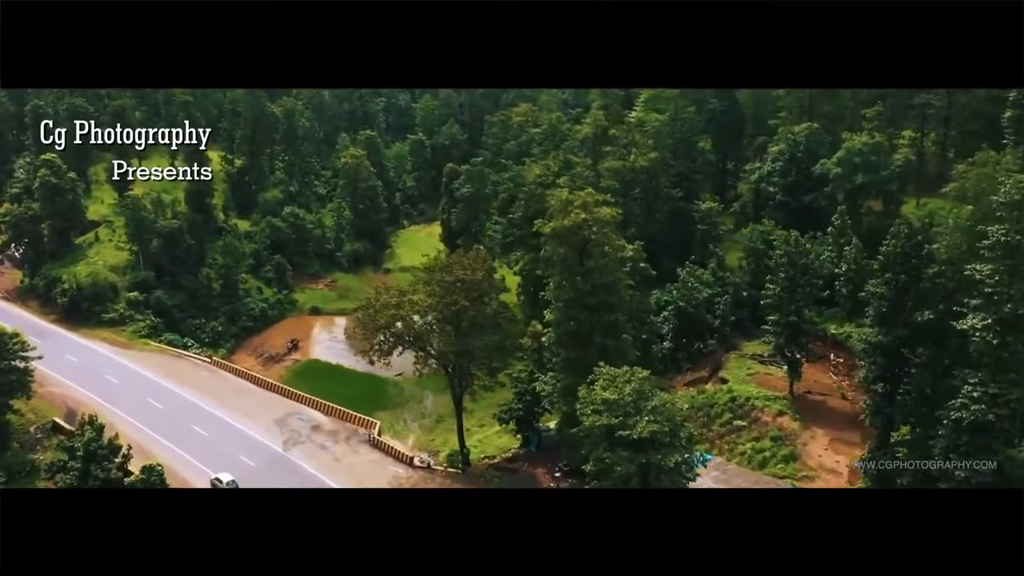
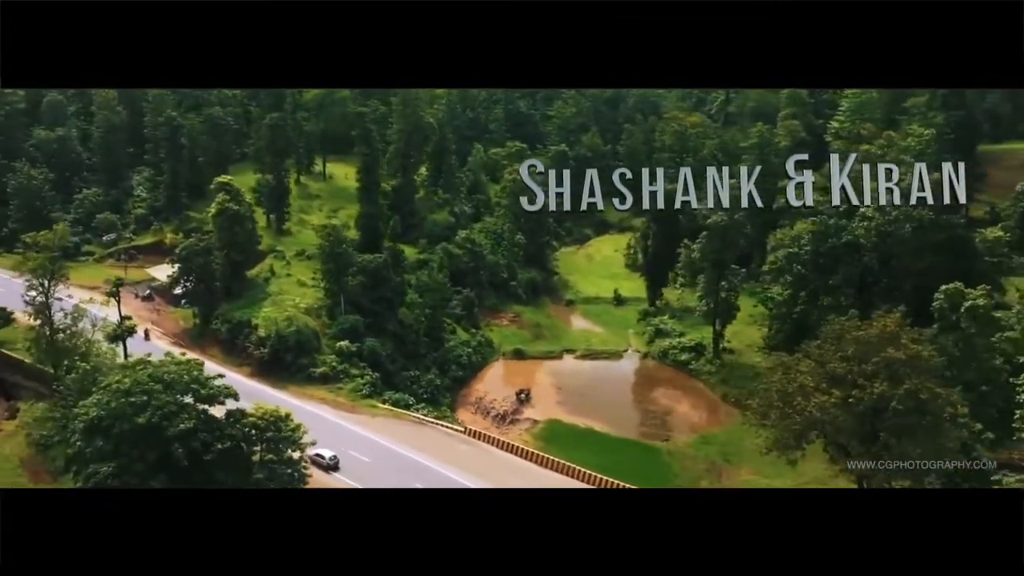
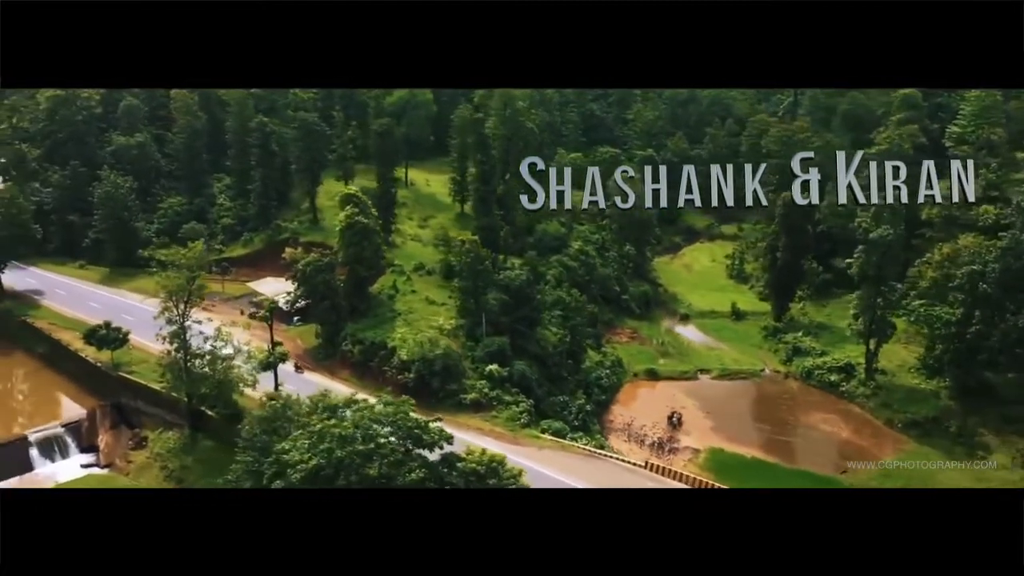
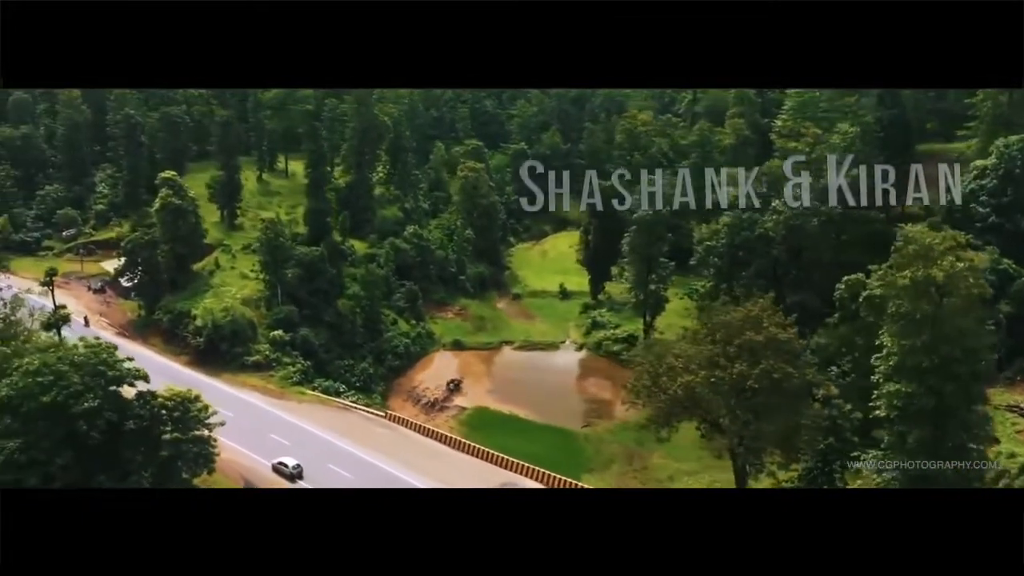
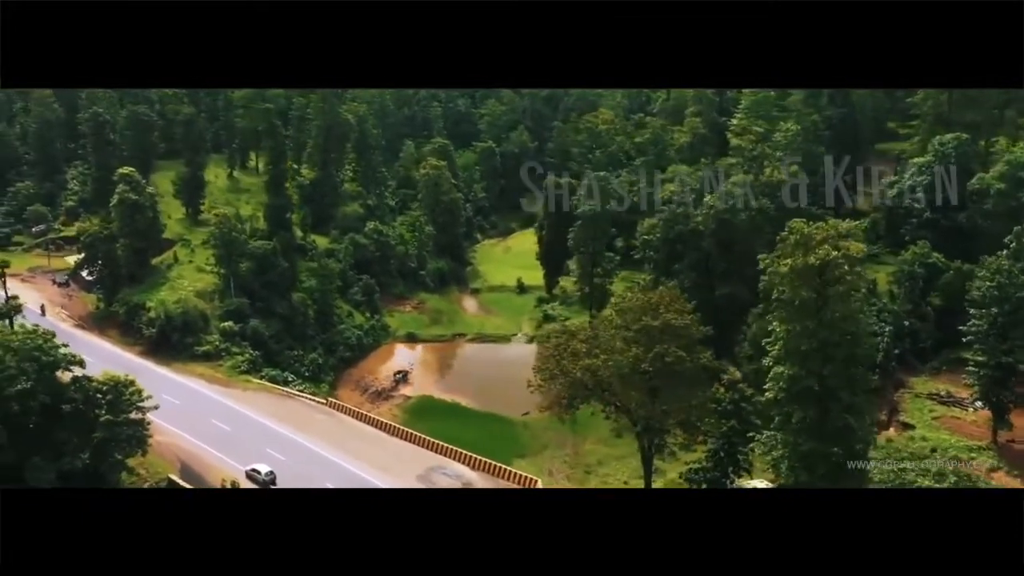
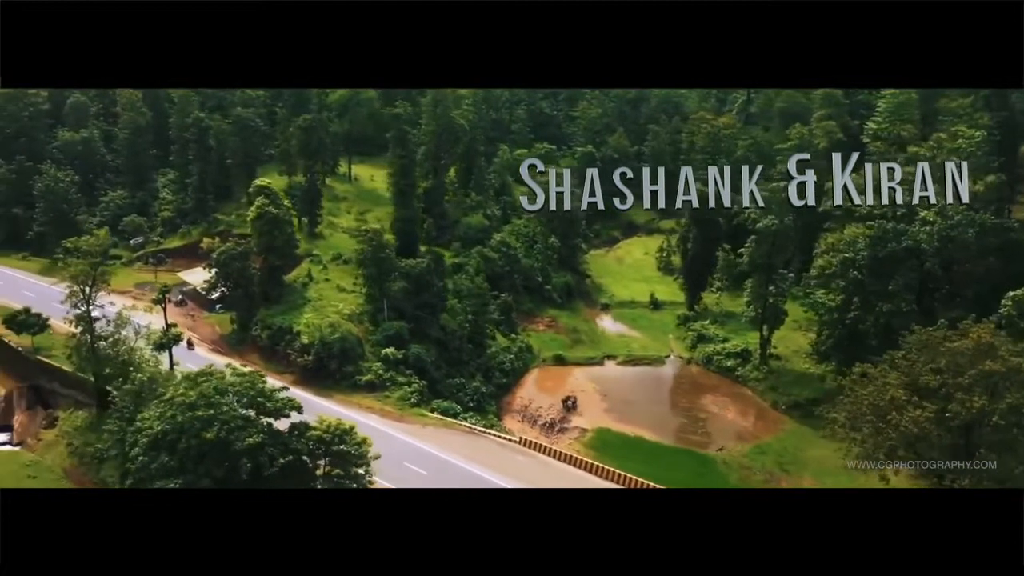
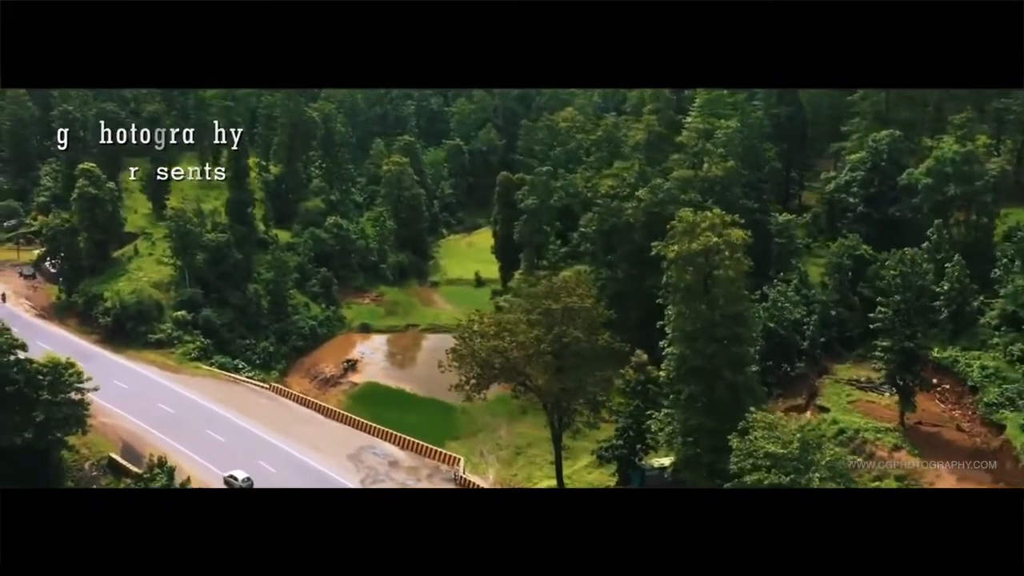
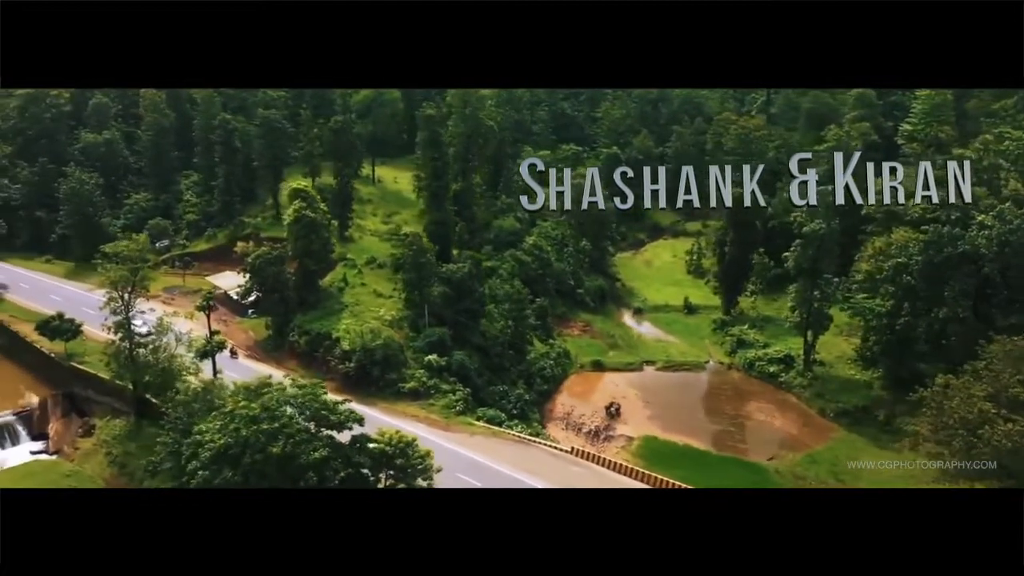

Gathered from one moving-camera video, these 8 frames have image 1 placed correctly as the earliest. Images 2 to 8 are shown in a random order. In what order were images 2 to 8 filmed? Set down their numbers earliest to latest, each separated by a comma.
7, 5, 4, 2, 6, 8, 3
